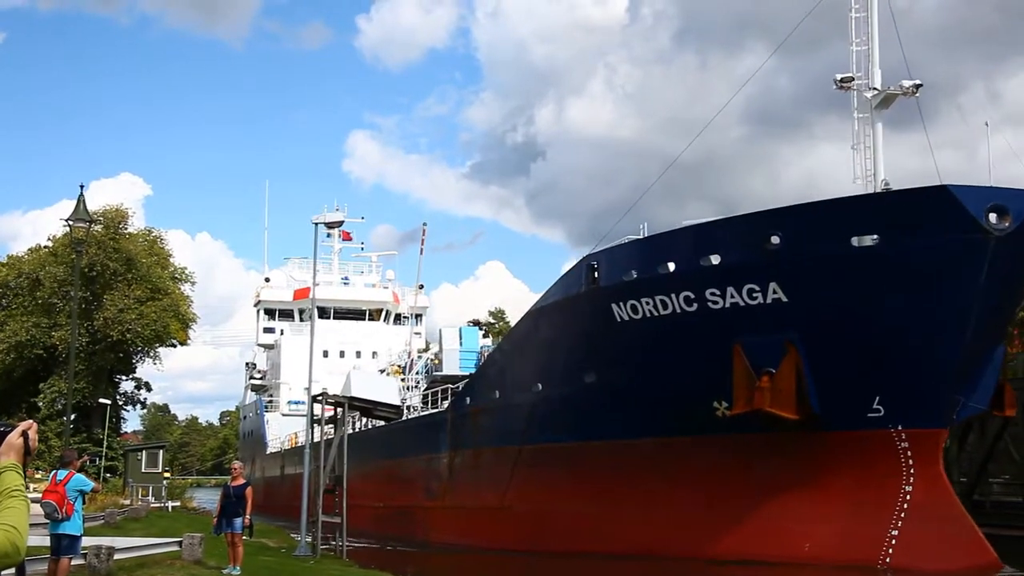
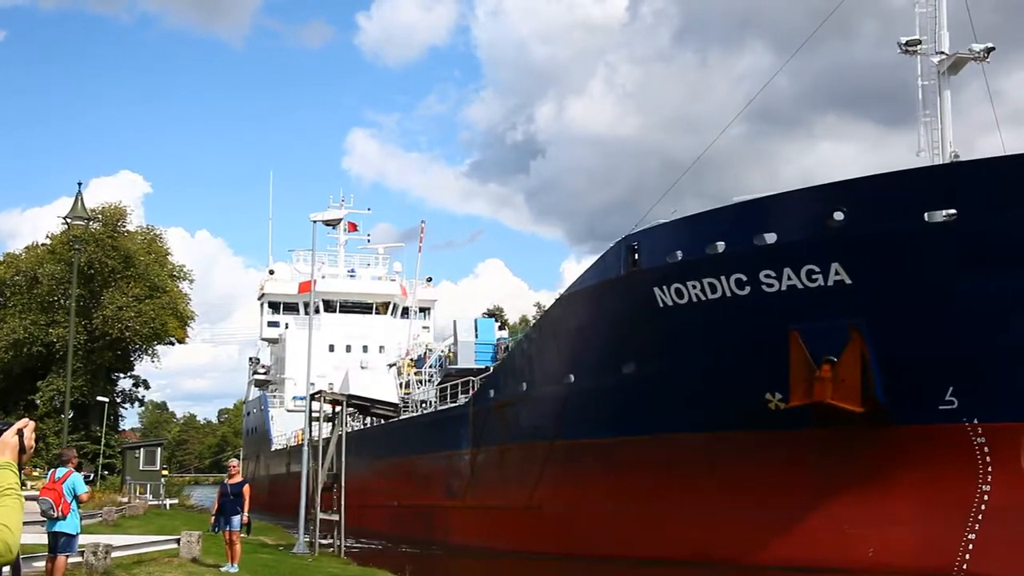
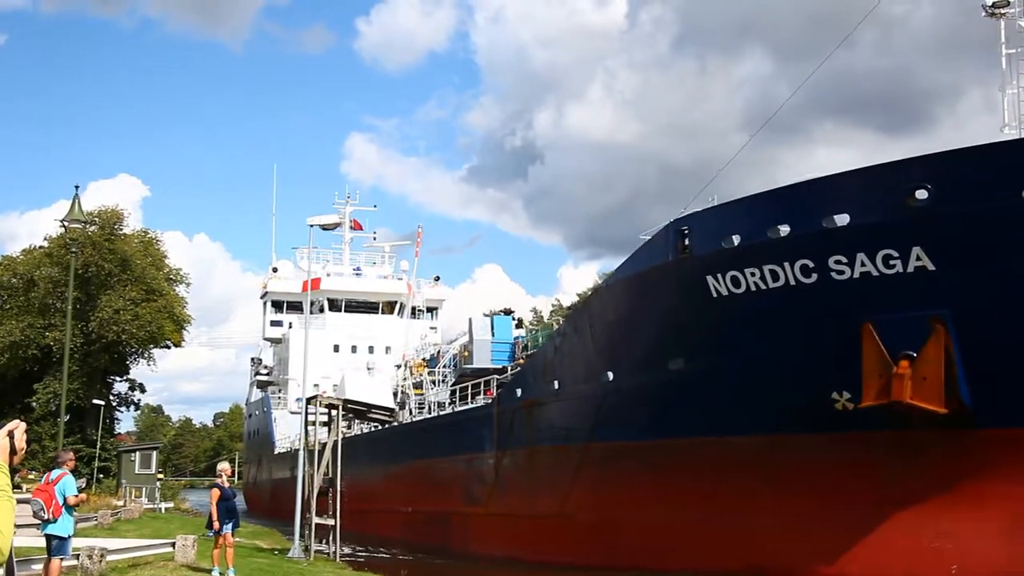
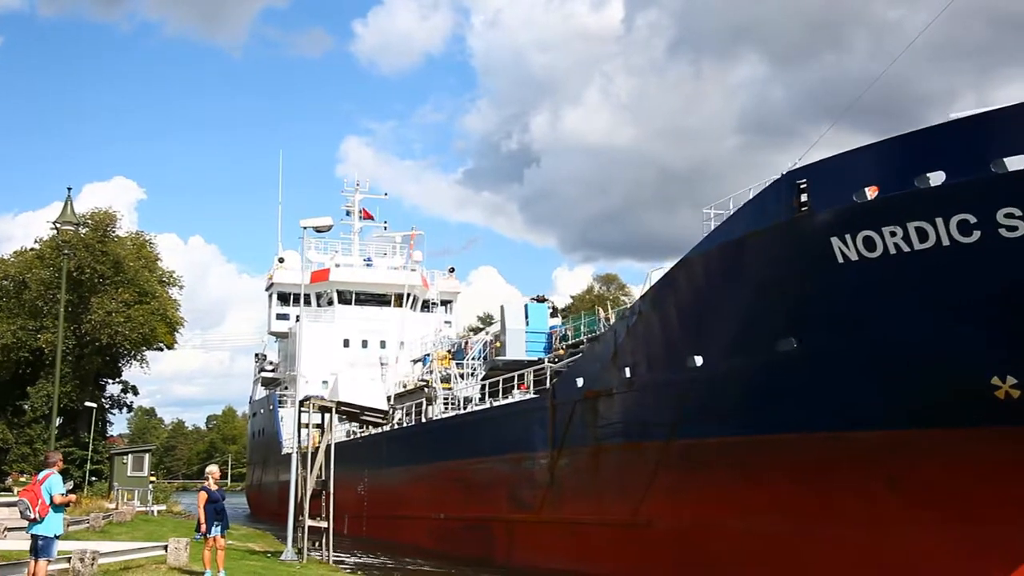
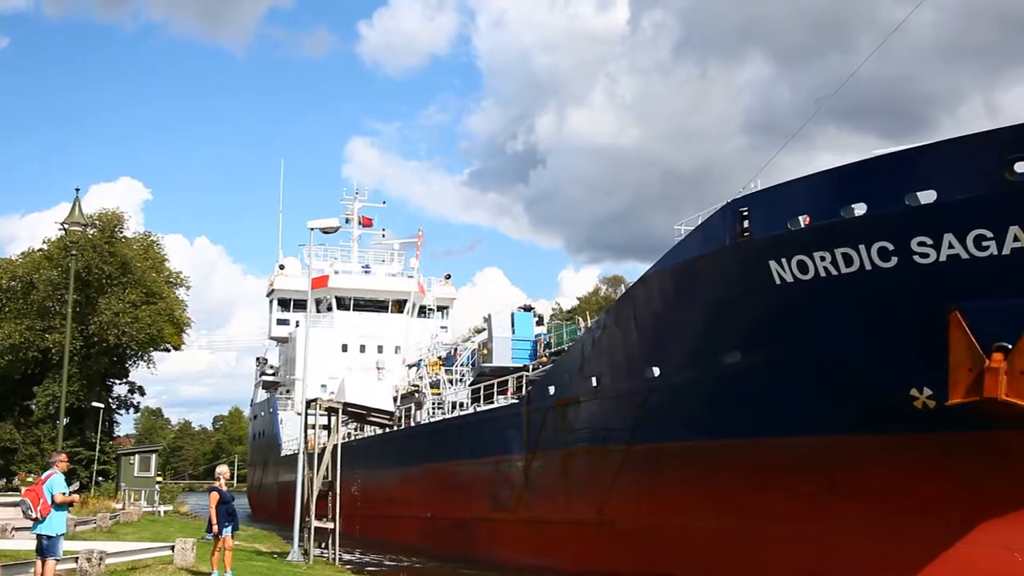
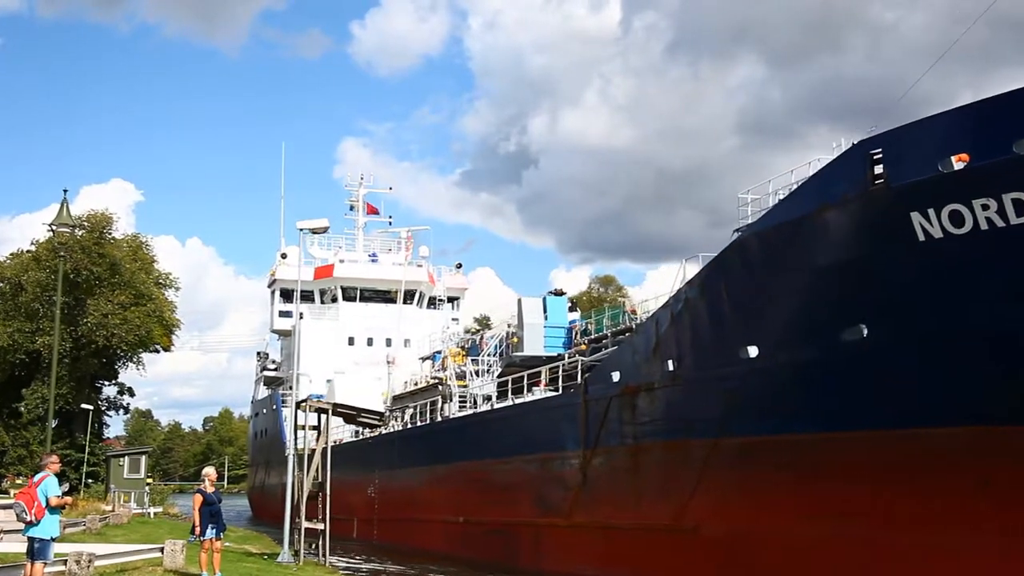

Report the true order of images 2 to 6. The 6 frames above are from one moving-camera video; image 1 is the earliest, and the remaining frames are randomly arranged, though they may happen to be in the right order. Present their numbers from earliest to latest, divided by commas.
2, 3, 5, 4, 6
